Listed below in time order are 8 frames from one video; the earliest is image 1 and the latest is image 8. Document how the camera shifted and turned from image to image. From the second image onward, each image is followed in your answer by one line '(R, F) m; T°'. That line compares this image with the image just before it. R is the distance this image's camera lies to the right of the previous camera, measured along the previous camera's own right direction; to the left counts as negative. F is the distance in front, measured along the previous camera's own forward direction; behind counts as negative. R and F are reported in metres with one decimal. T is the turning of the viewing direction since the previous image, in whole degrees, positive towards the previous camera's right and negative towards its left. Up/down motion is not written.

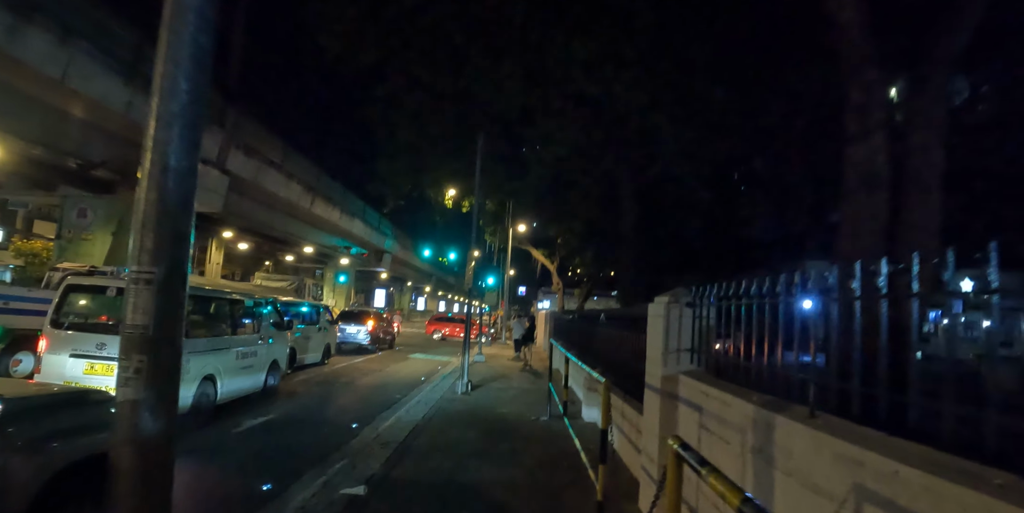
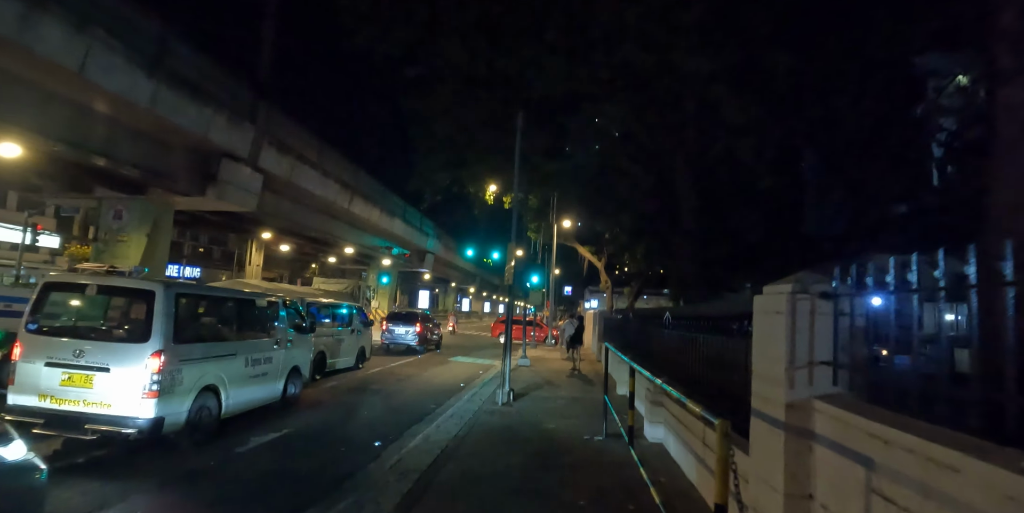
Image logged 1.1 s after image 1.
(0.0, +1.1) m; -5°
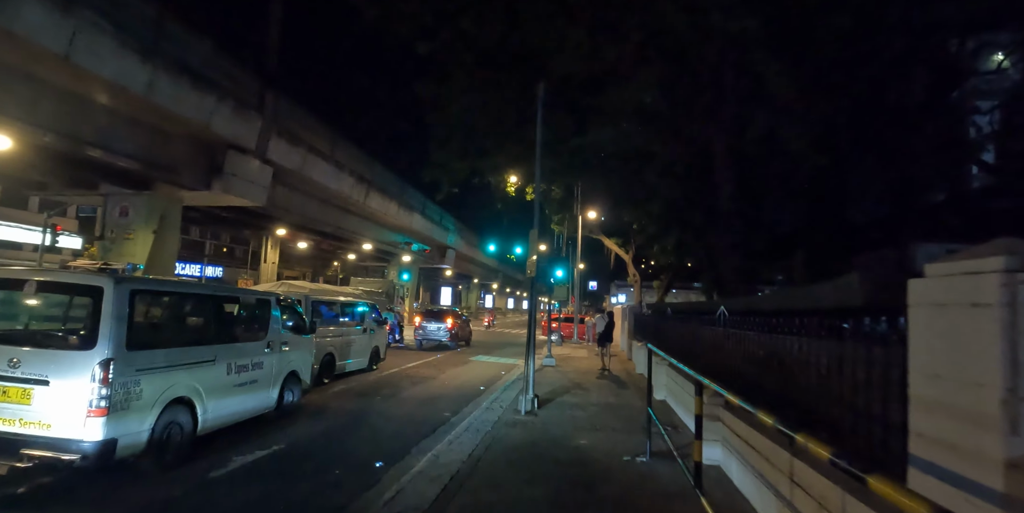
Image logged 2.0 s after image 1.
(0.0, +0.9) m; -3°
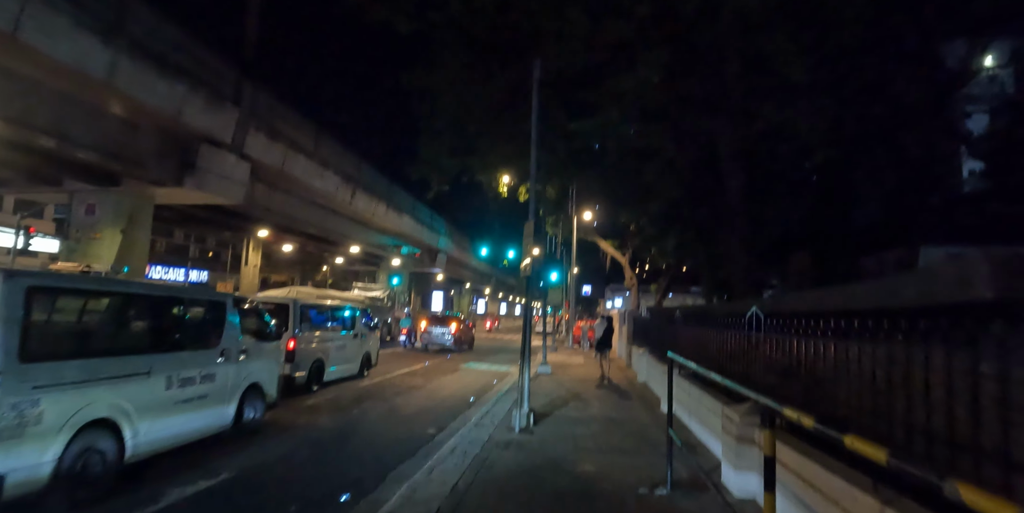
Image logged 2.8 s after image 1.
(0.0, +0.7) m; +1°
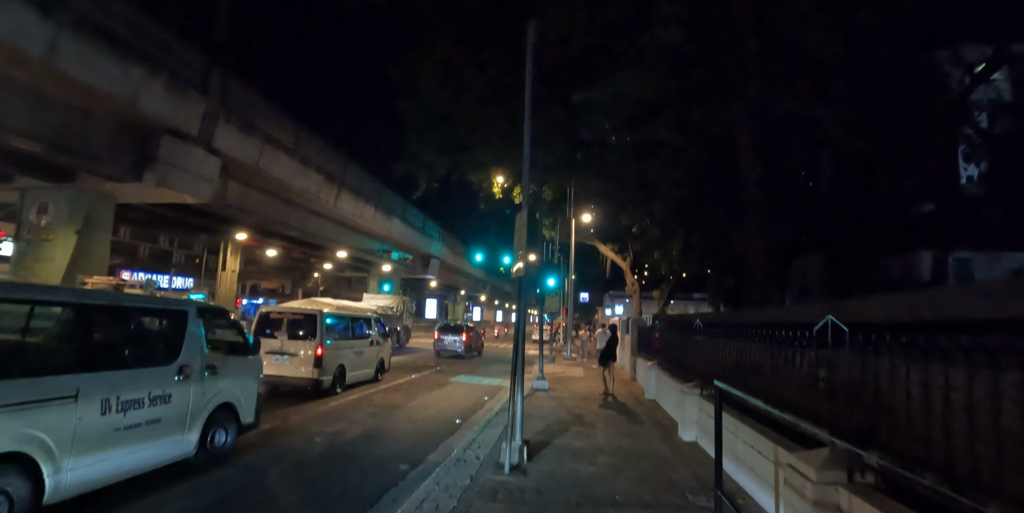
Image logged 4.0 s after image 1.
(+0.1, +1.1) m; 0°
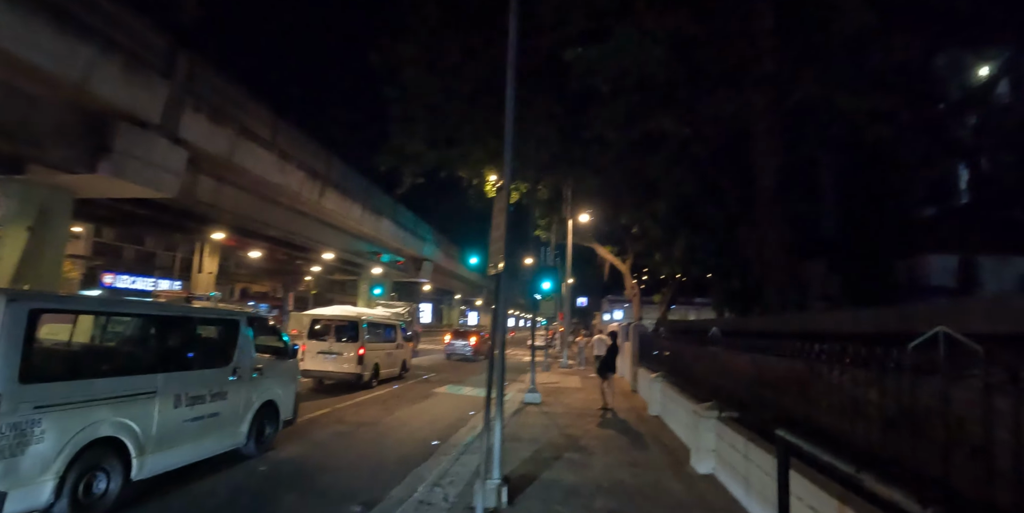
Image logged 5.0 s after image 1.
(+0.2, +0.9) m; 0°
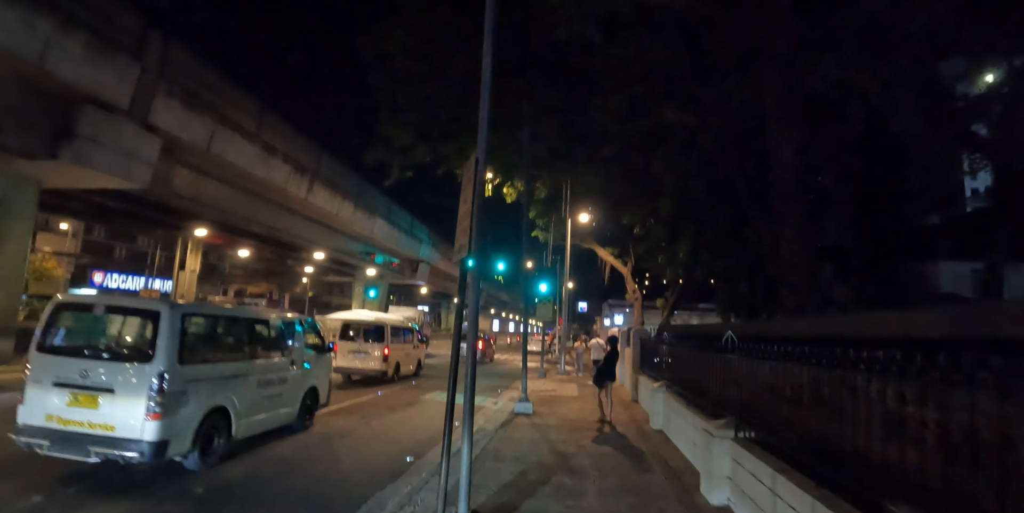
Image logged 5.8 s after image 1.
(+0.2, +0.7) m; 0°
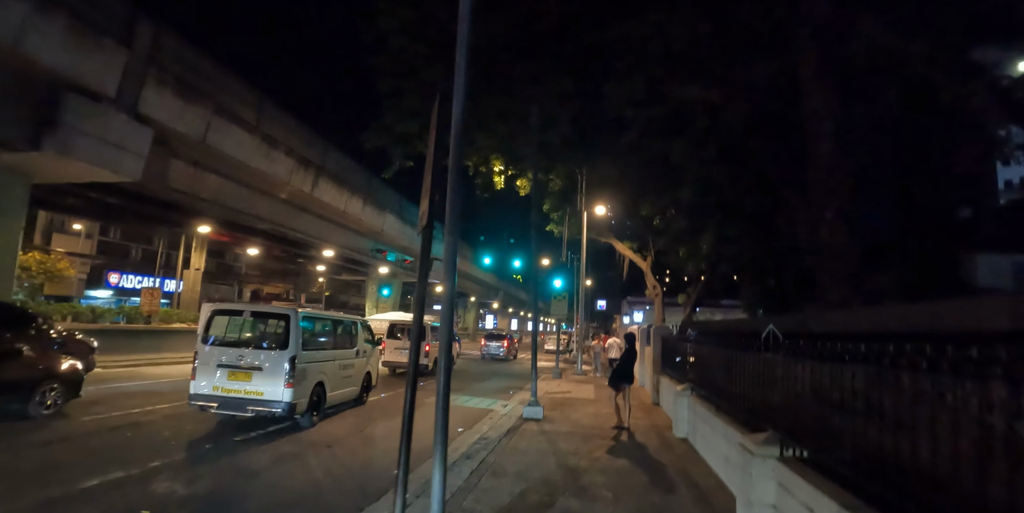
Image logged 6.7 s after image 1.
(+0.2, +0.7) m; -2°
